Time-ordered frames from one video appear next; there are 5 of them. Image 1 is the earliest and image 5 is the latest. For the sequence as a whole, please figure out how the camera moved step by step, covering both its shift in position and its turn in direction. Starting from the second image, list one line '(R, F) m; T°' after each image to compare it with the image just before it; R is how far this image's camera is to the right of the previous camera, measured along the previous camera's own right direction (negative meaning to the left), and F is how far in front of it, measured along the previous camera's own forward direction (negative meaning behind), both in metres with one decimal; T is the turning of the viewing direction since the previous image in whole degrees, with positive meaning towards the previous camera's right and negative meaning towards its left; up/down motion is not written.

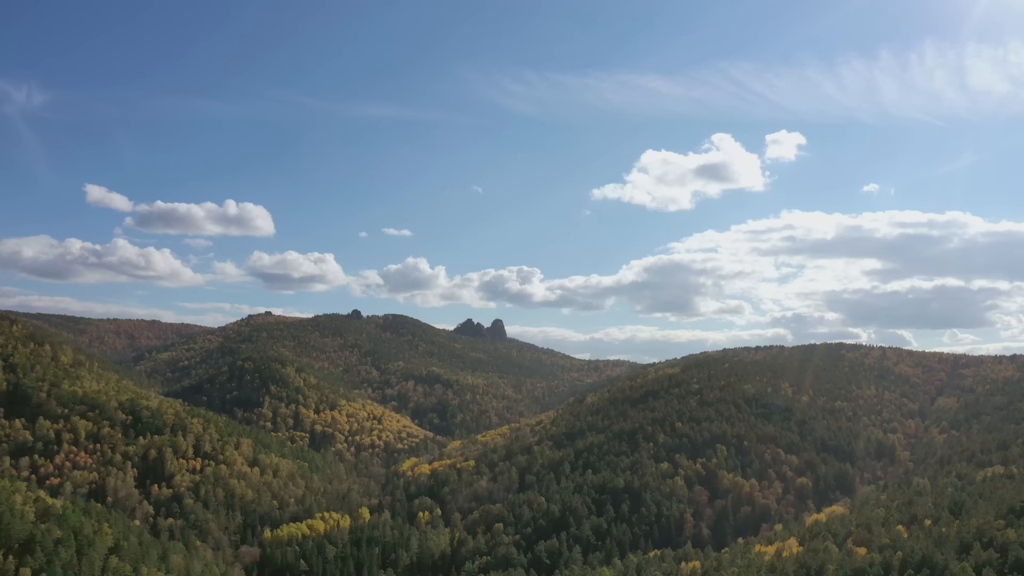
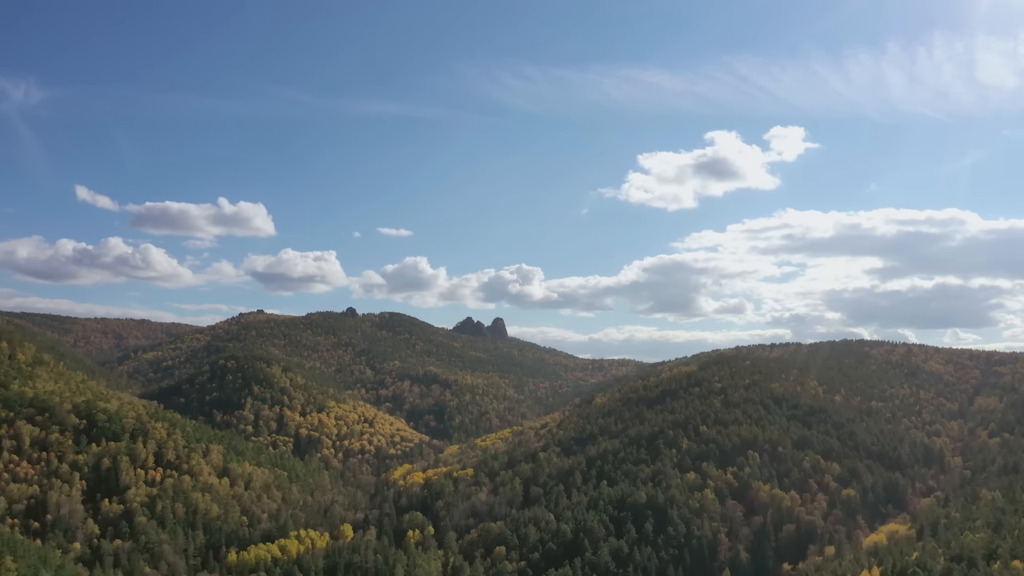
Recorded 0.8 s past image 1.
(-0.6, +21.5) m; 0°
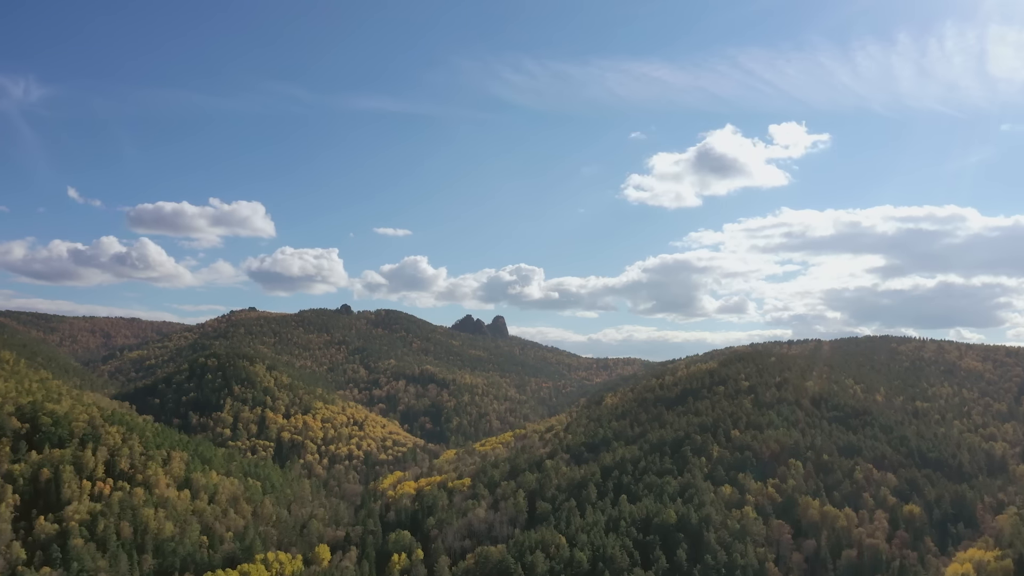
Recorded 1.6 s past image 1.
(-0.4, +21.6) m; 0°
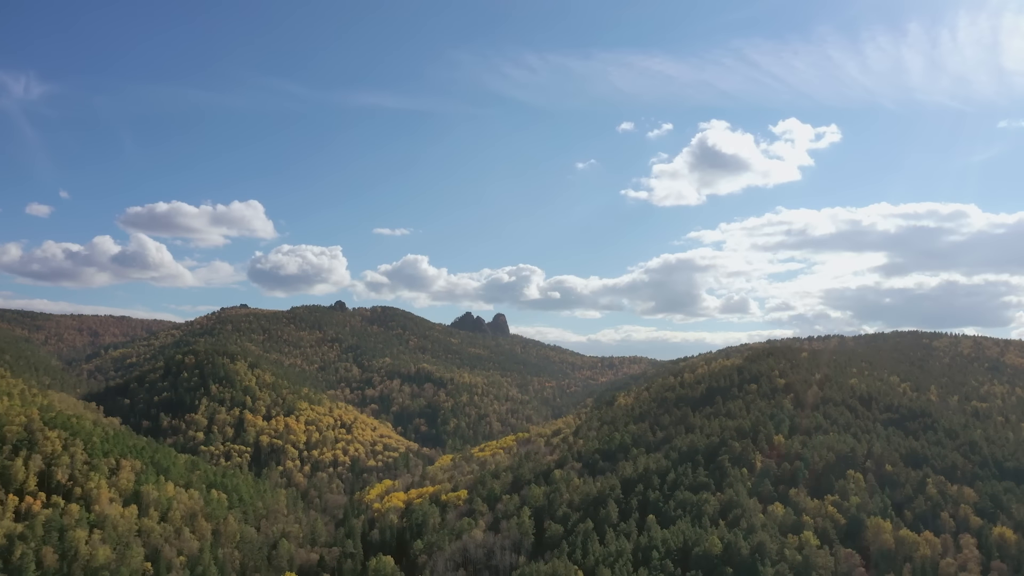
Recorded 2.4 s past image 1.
(-0.4, +21.7) m; 0°
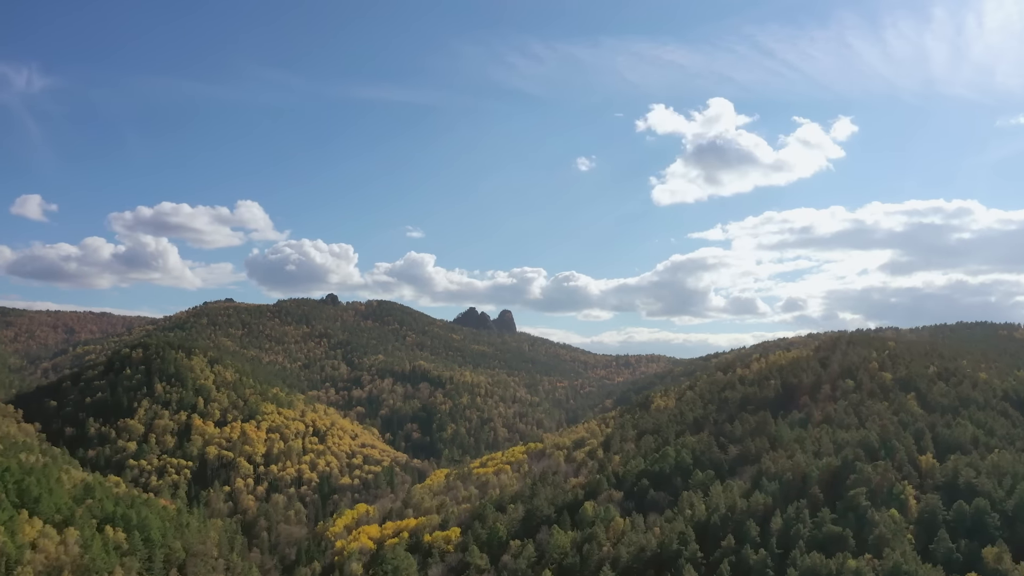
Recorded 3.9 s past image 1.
(-0.8, +41.3) m; -1°
